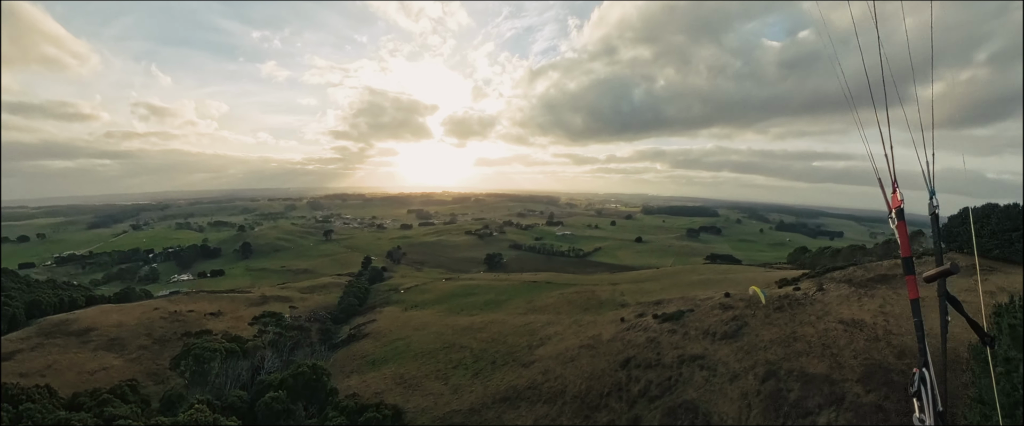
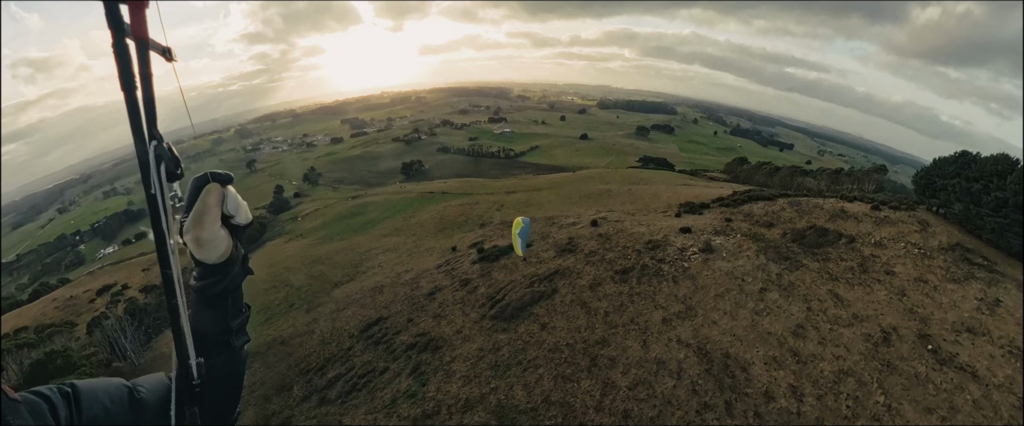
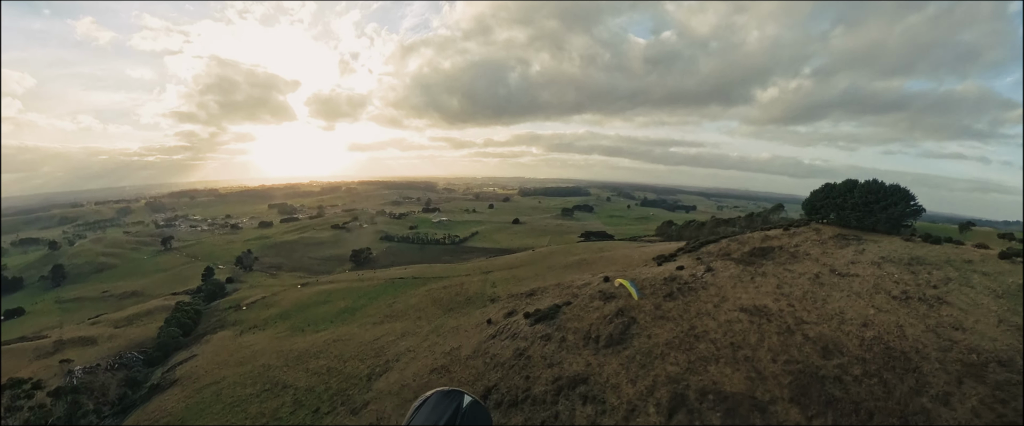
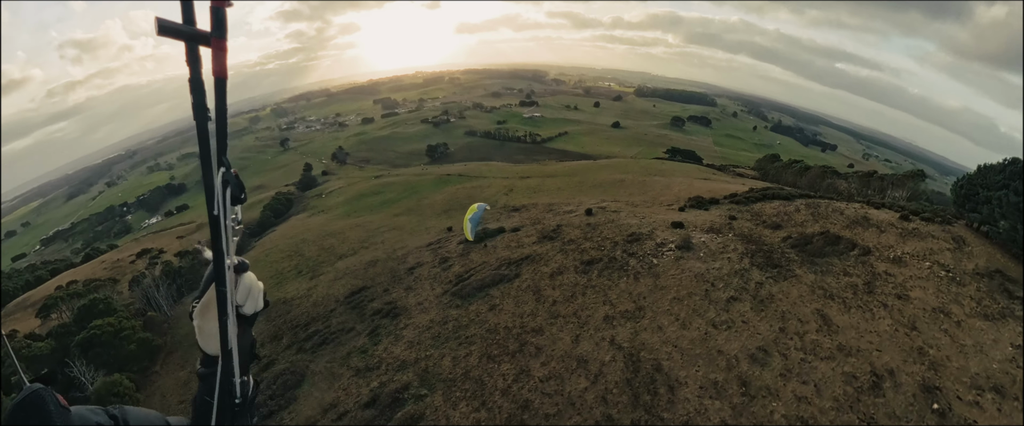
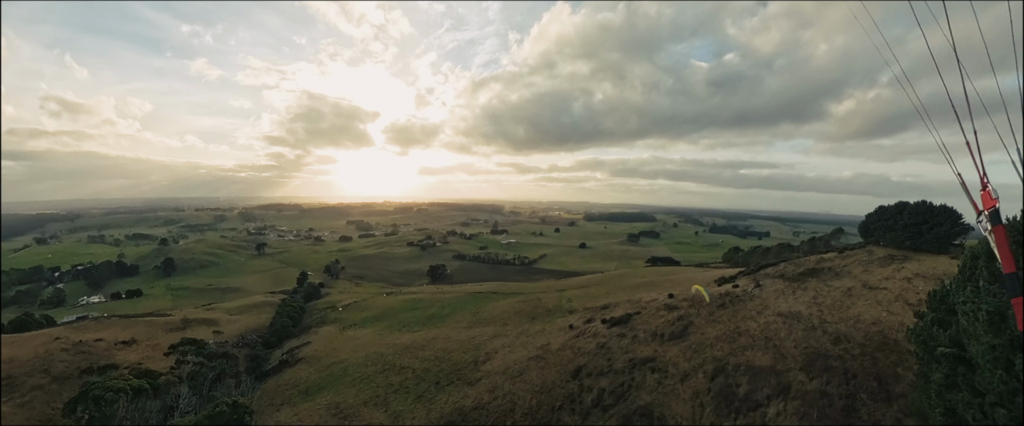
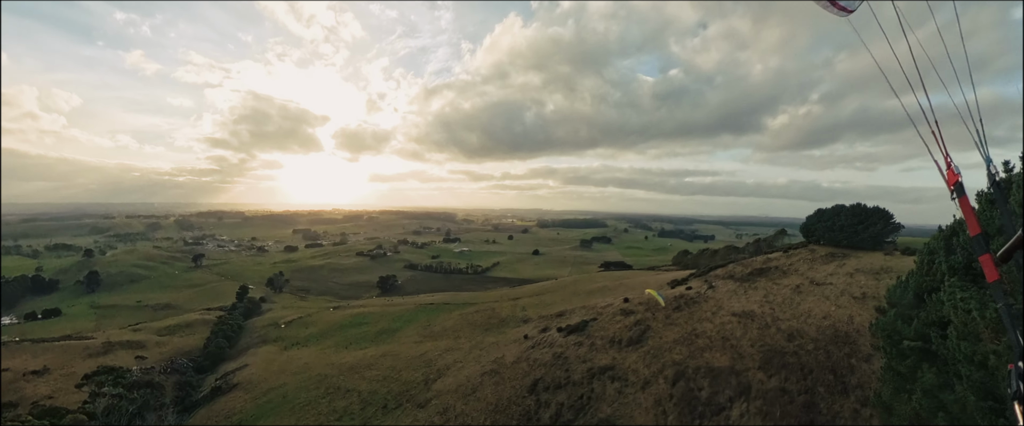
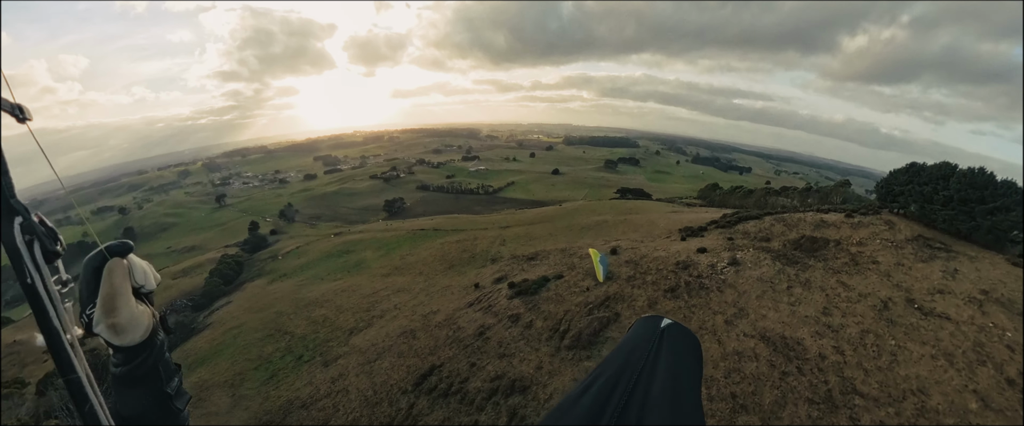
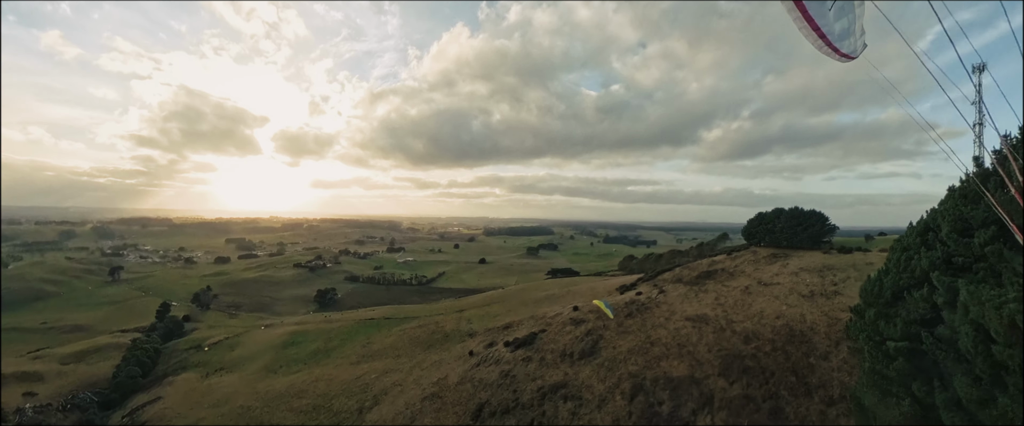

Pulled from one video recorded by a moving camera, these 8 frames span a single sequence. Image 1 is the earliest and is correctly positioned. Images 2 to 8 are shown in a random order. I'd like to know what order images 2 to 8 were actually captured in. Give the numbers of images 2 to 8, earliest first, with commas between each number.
5, 6, 8, 3, 7, 2, 4
